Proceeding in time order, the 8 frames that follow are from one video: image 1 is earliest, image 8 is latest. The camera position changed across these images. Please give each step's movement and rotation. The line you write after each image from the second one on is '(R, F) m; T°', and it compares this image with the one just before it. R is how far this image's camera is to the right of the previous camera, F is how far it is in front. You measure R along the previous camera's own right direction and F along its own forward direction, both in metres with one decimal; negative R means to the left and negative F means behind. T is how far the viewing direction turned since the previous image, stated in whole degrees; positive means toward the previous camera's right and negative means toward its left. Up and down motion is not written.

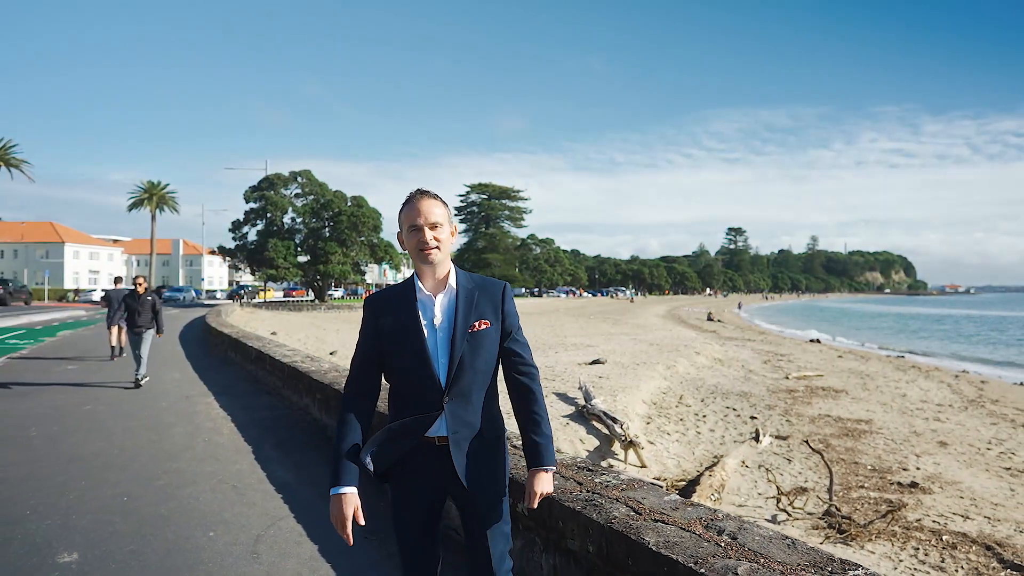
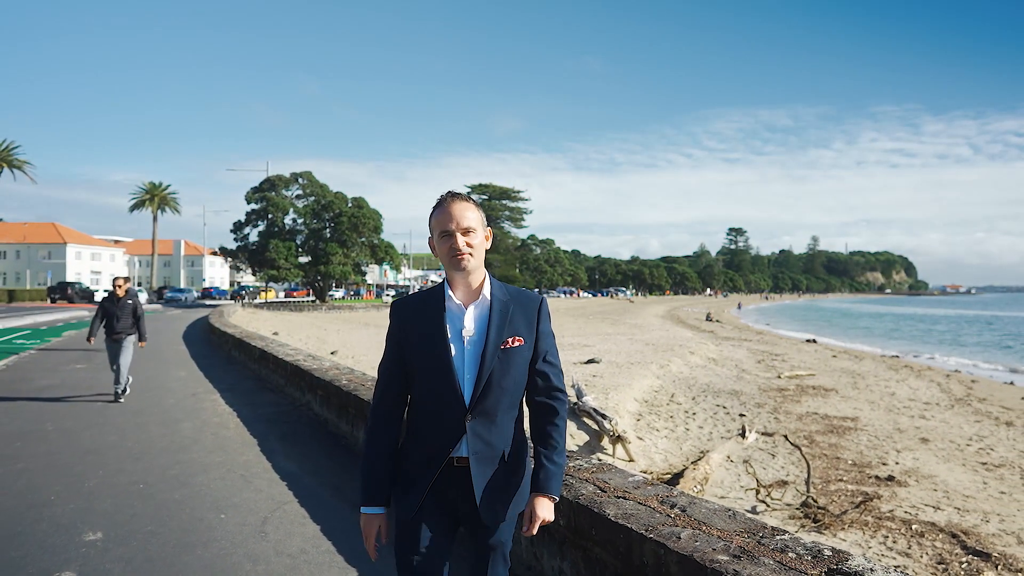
(+0.1, -0.4) m; 0°
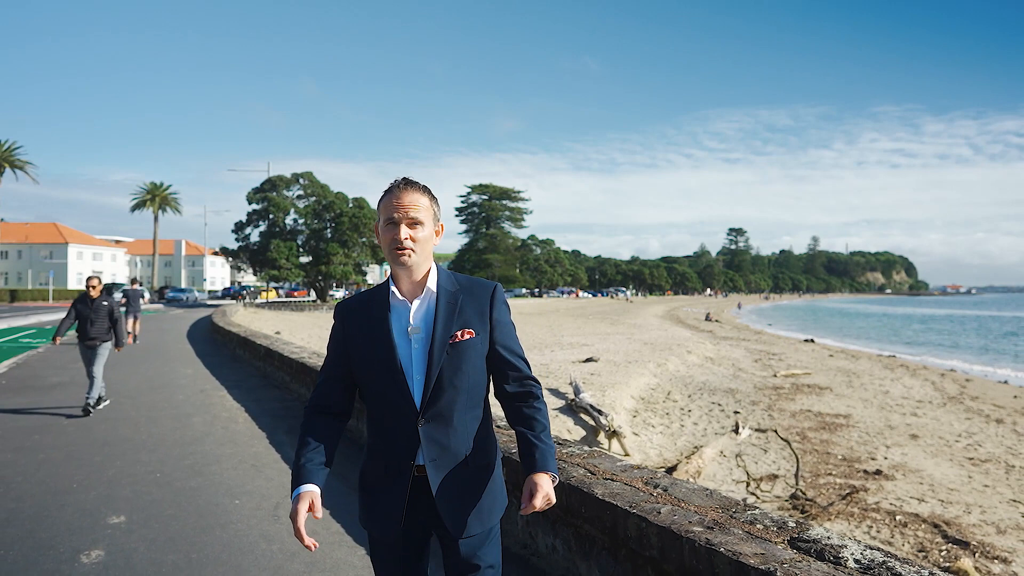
(0.0, -0.3) m; 0°
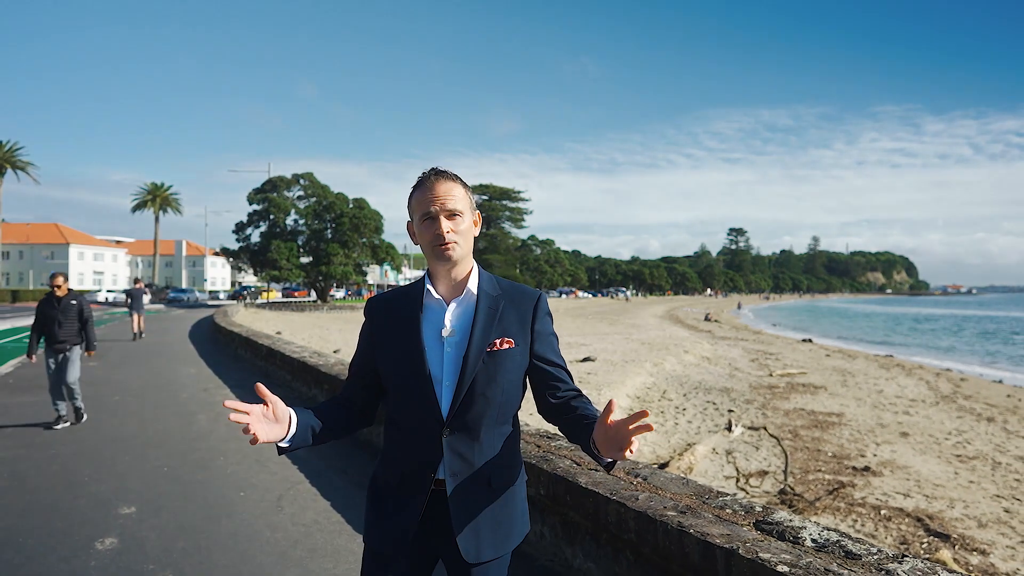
(+0.1, -0.2) m; 0°
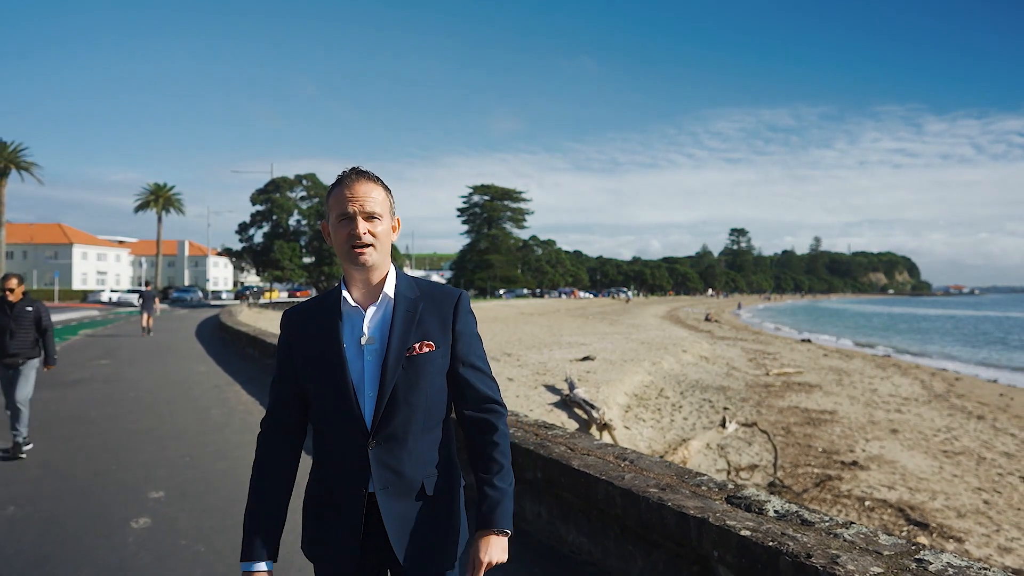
(0.0, -0.4) m; 0°
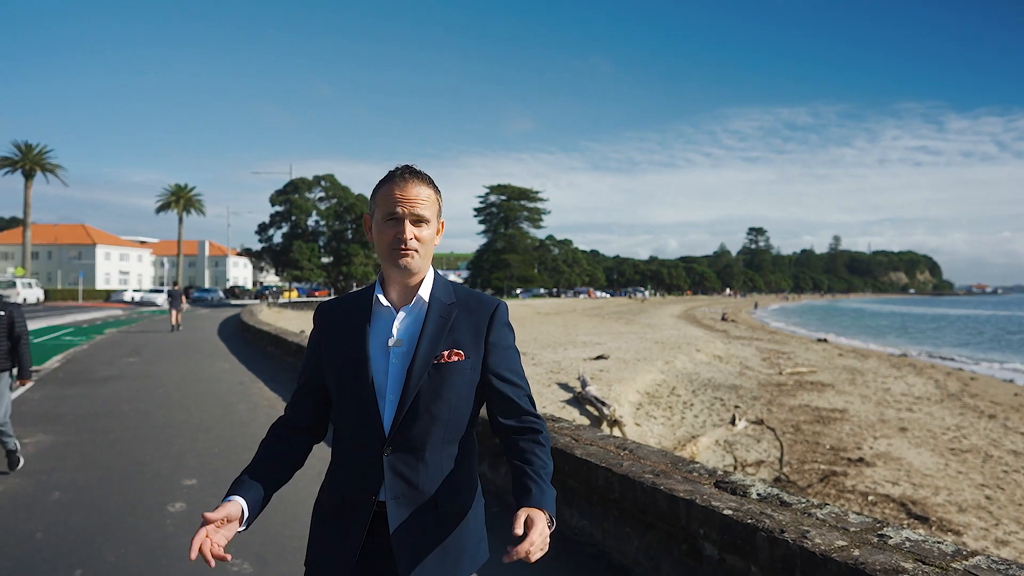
(0.0, -0.3) m; -1°
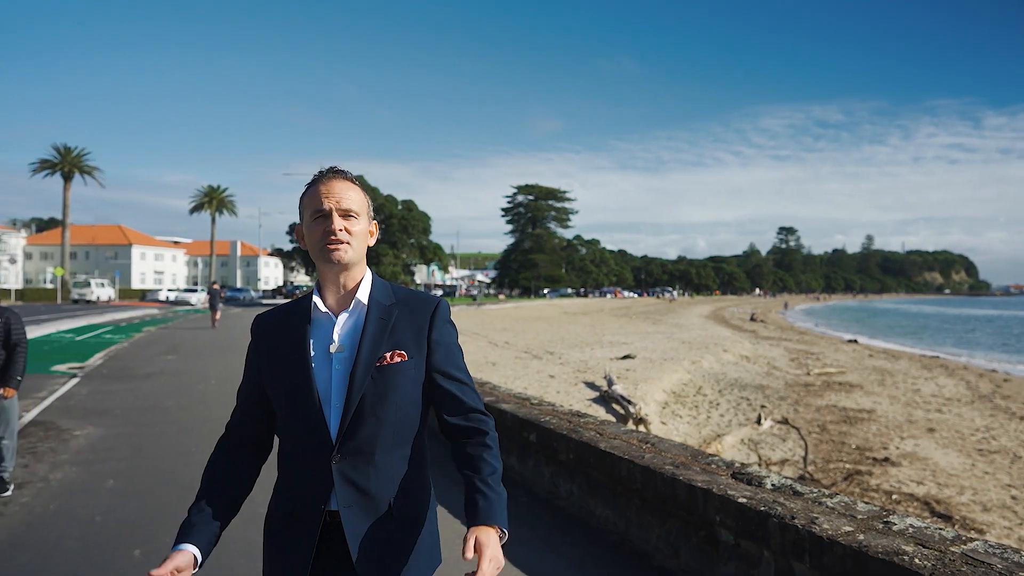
(0.0, -0.3) m; -2°
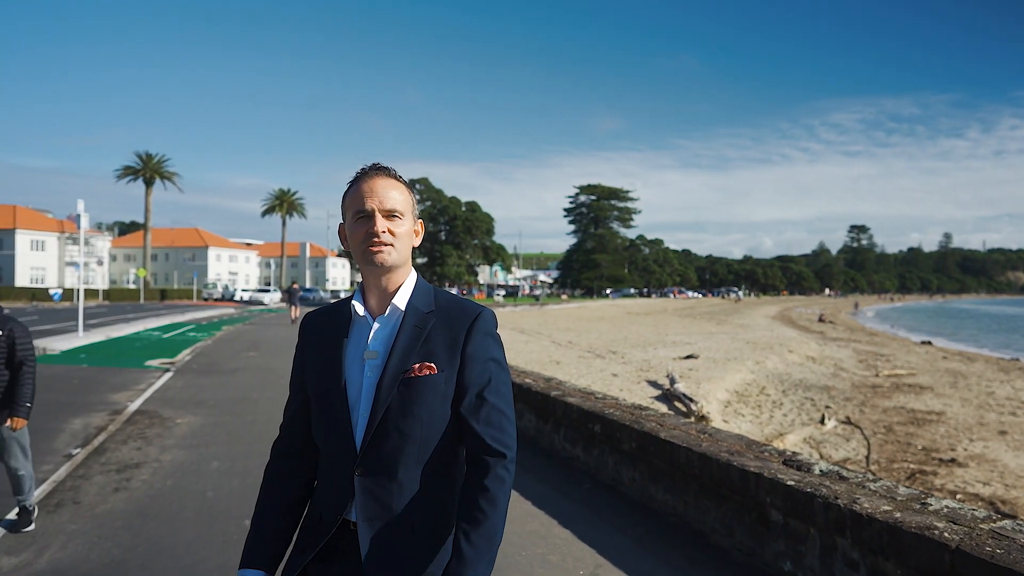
(-0.1, -0.6) m; -5°
